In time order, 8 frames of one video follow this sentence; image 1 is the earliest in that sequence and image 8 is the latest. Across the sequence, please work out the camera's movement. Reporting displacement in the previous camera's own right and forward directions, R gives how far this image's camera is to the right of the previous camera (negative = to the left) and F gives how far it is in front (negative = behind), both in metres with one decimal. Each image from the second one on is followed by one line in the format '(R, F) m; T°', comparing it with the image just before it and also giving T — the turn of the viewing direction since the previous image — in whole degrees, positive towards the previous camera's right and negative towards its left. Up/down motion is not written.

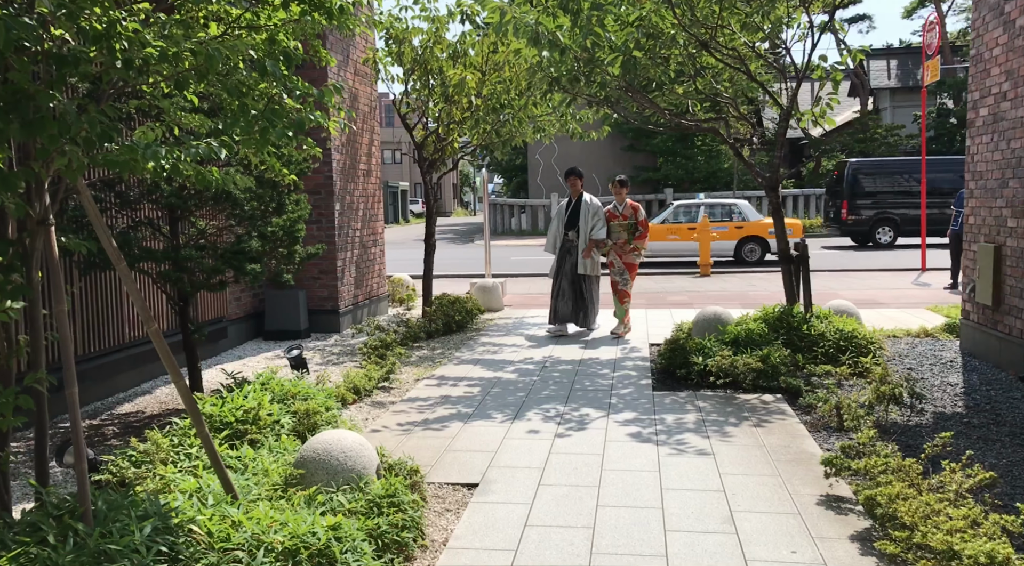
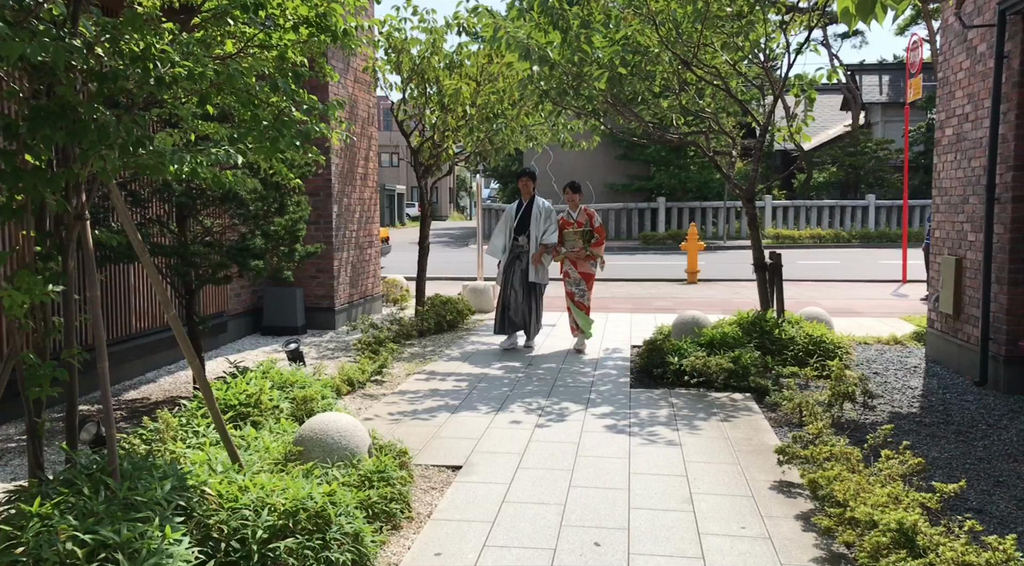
(+0.1, -0.4) m; 0°
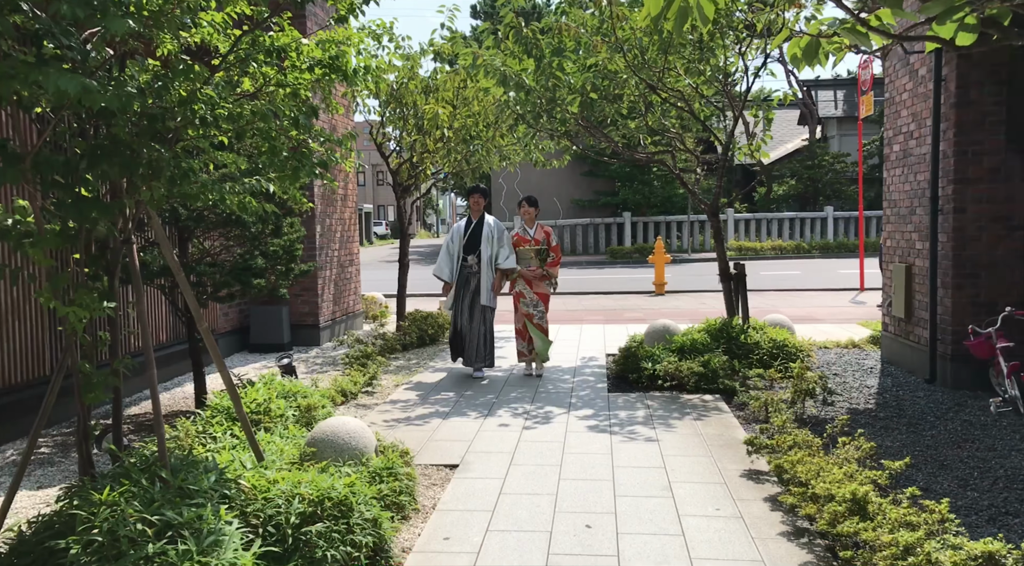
(-0.1, -0.4) m; +2°
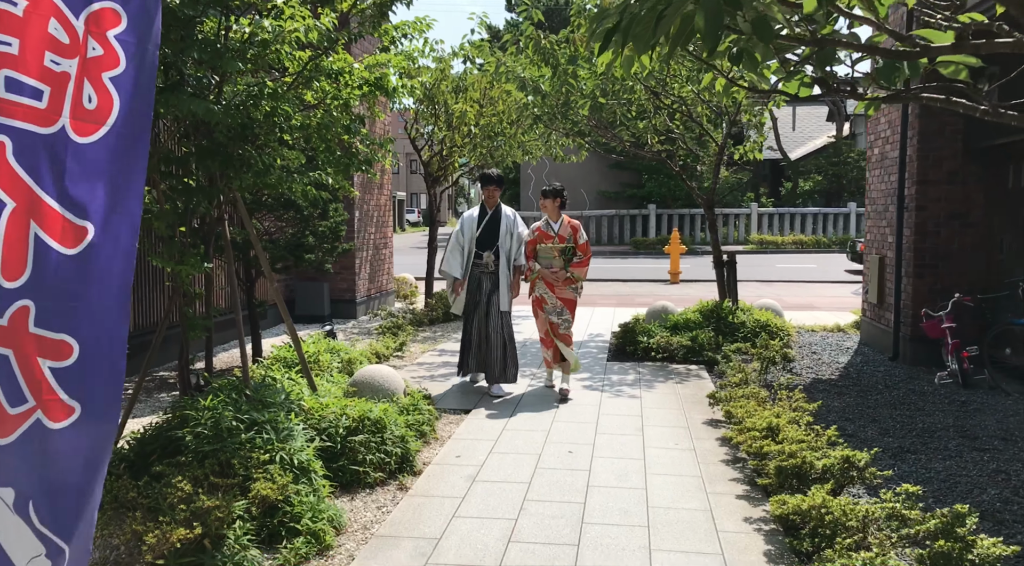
(+0.2, -1.1) m; -2°
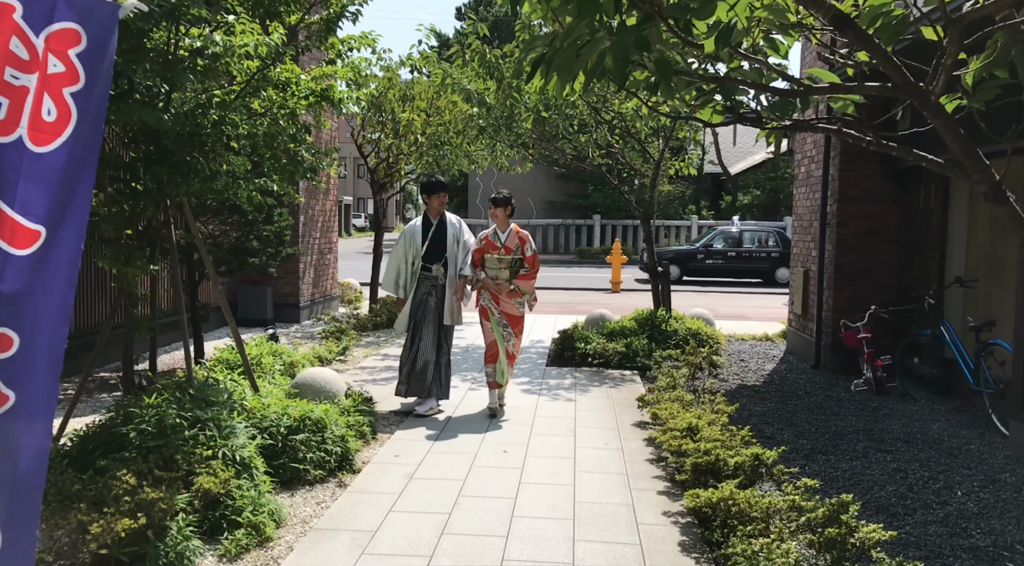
(0.0, -0.2) m; +4°
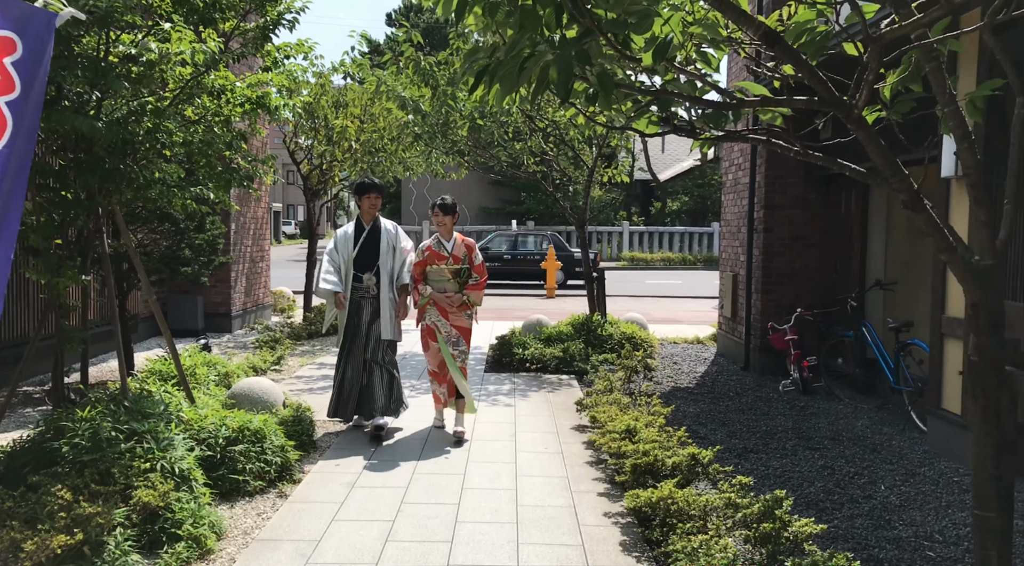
(0.0, -0.1) m; +5°
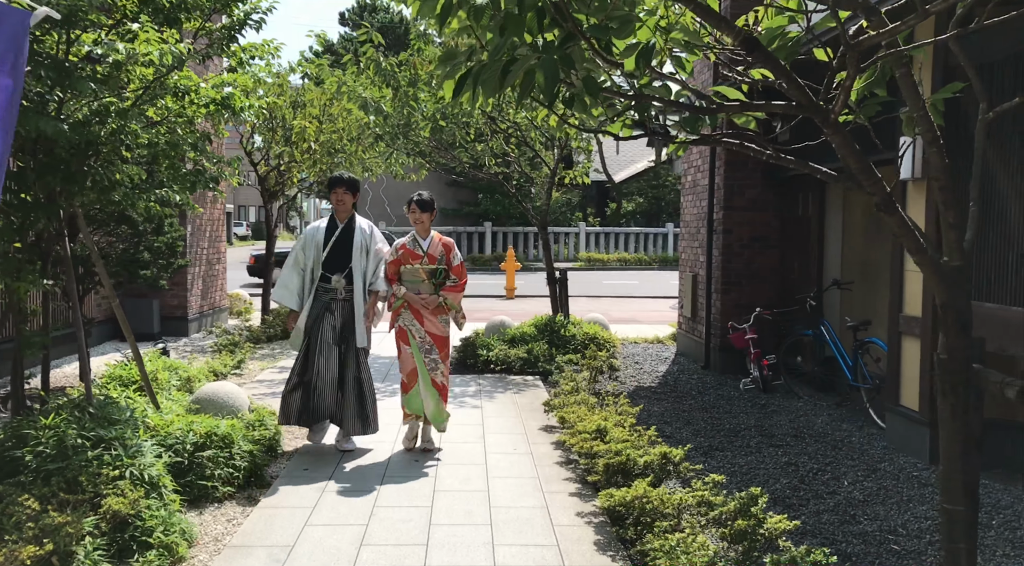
(-0.1, 0.0) m; +3°
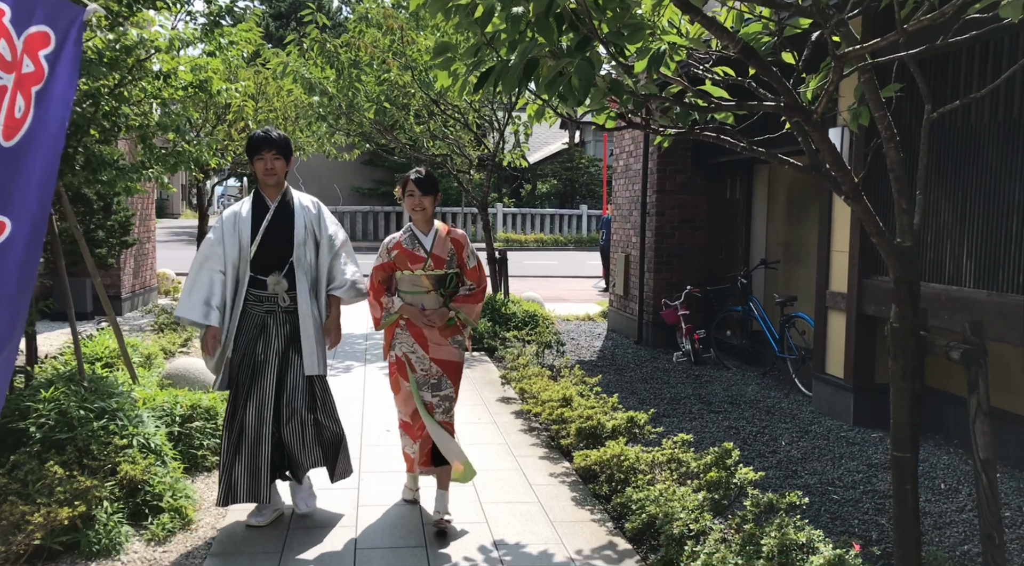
(-0.4, -0.3) m; +6°
